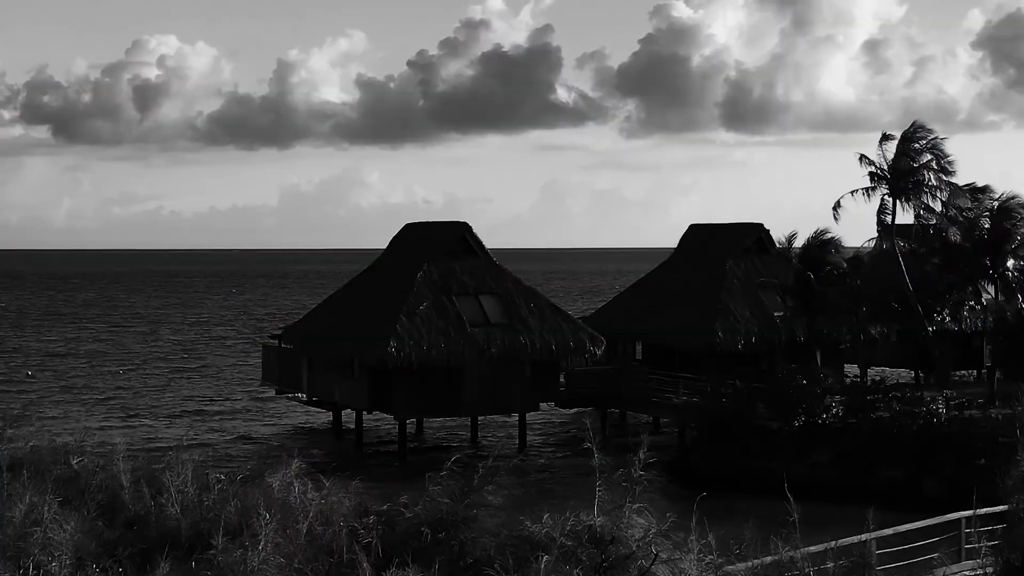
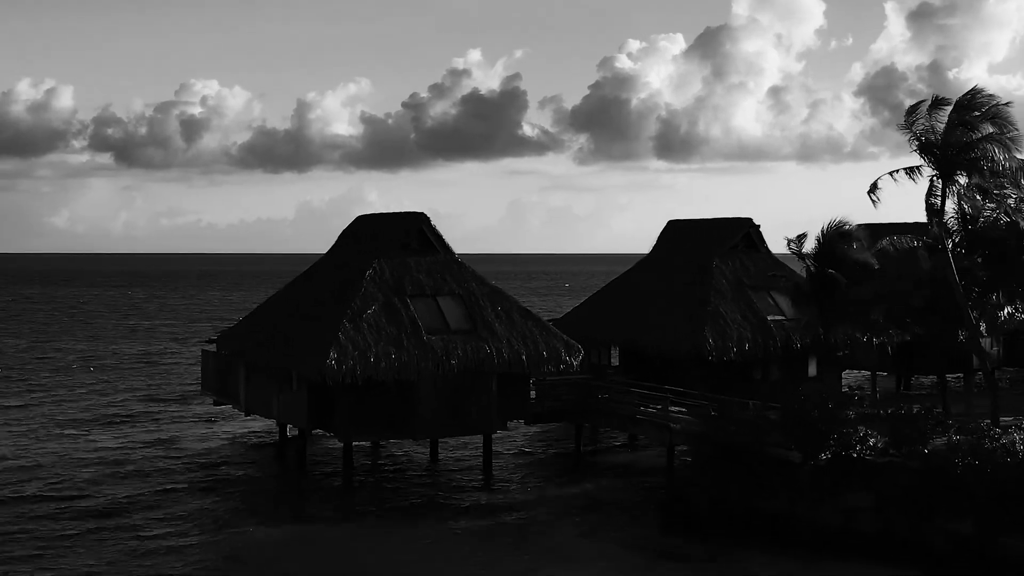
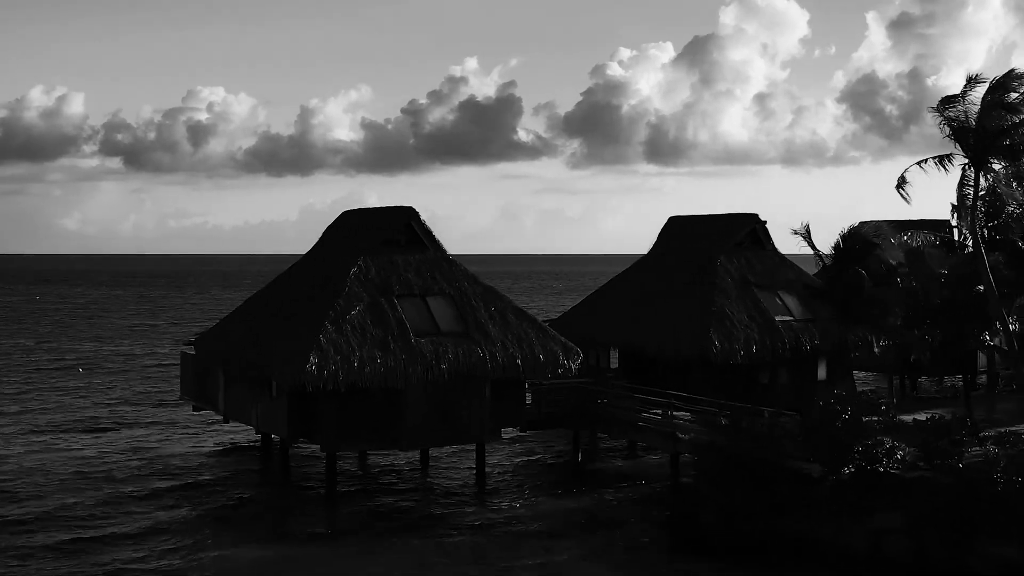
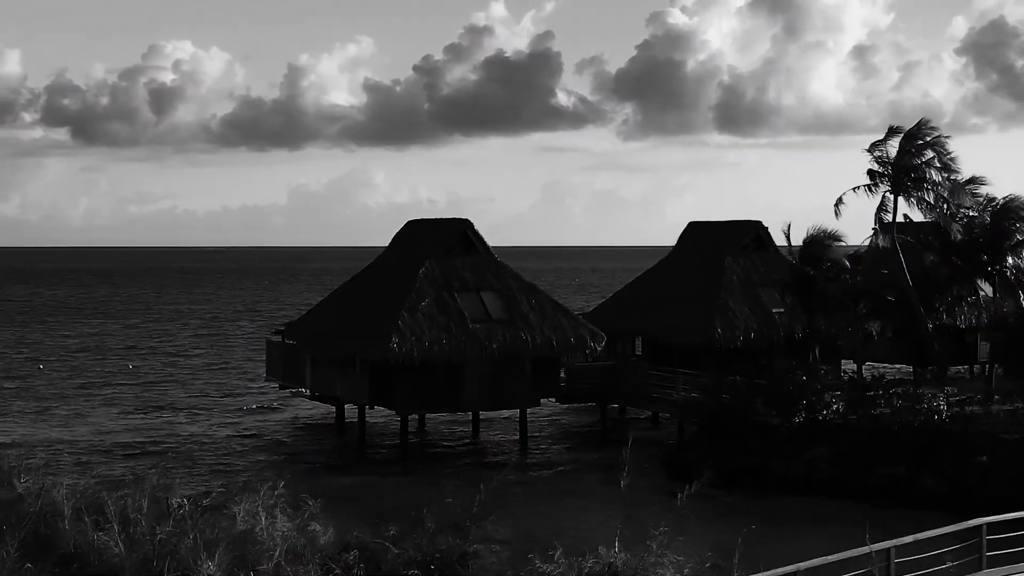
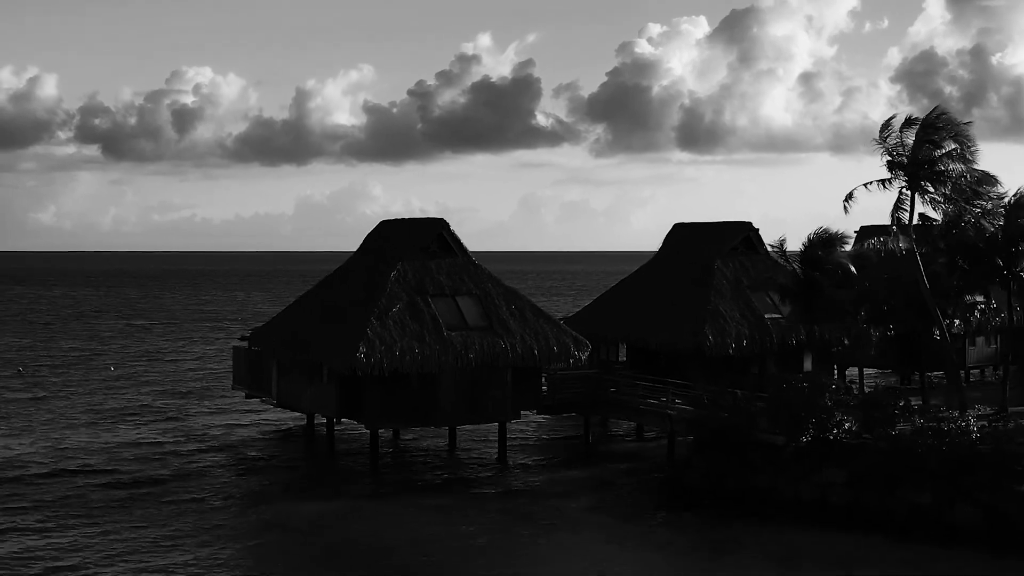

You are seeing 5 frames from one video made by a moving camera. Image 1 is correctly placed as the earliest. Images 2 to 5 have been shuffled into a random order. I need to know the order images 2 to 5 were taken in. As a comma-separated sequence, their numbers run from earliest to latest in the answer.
4, 5, 2, 3
